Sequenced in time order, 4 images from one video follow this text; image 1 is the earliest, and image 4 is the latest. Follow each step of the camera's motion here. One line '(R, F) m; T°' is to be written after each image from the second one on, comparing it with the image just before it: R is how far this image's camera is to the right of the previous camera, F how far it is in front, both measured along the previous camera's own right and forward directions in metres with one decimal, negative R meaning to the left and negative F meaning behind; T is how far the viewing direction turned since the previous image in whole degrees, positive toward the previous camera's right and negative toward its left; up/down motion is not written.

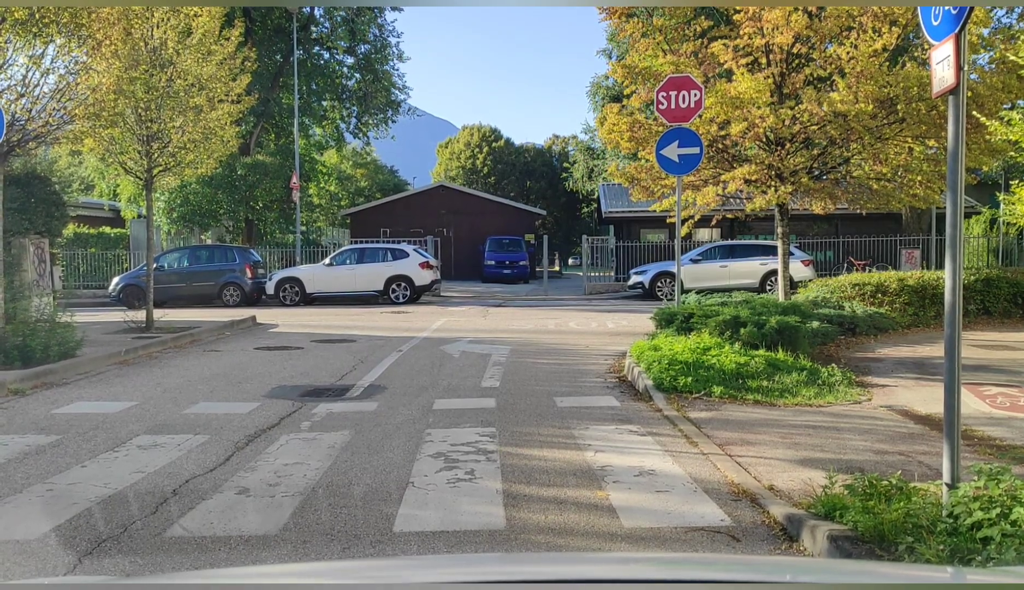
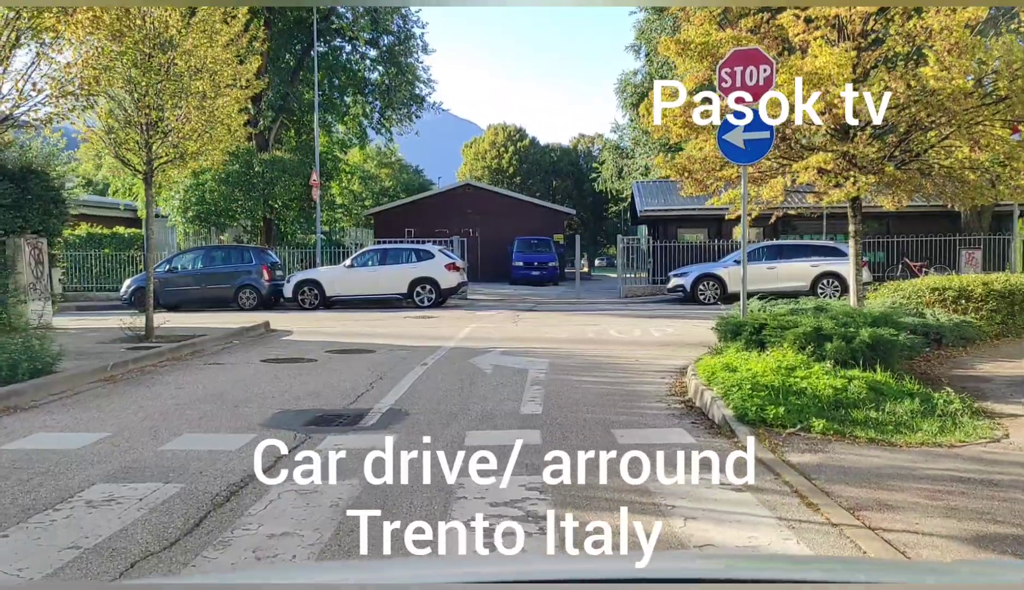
(-0.2, +1.5) m; -2°
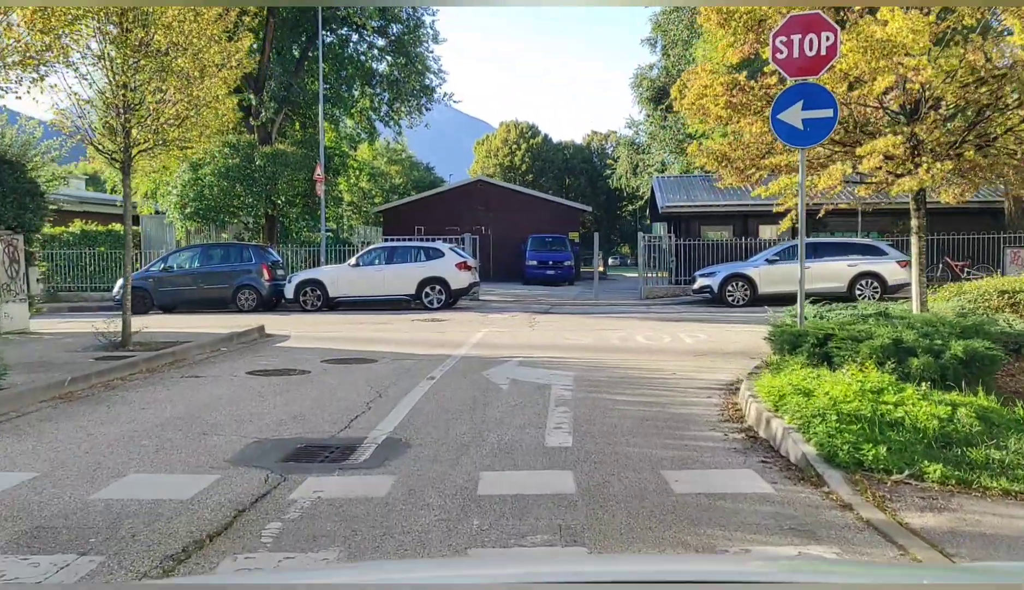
(-0.1, +1.4) m; -1°
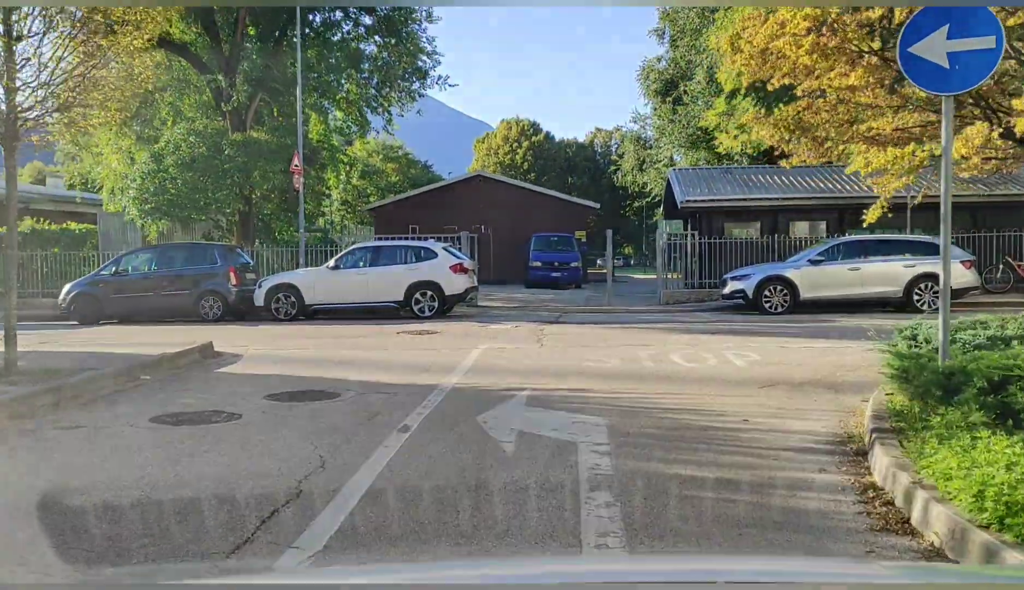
(0.0, +2.8) m; 0°
